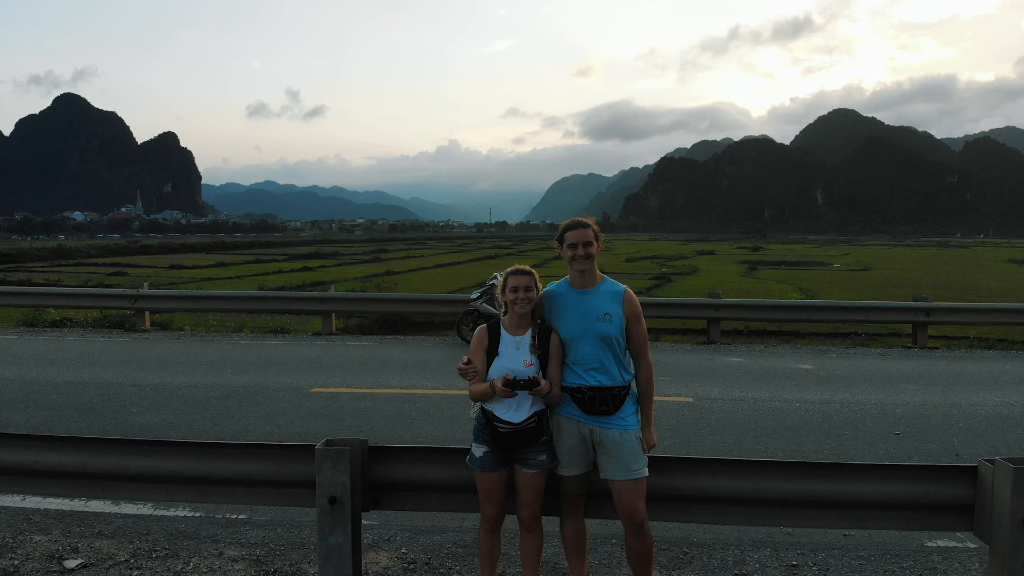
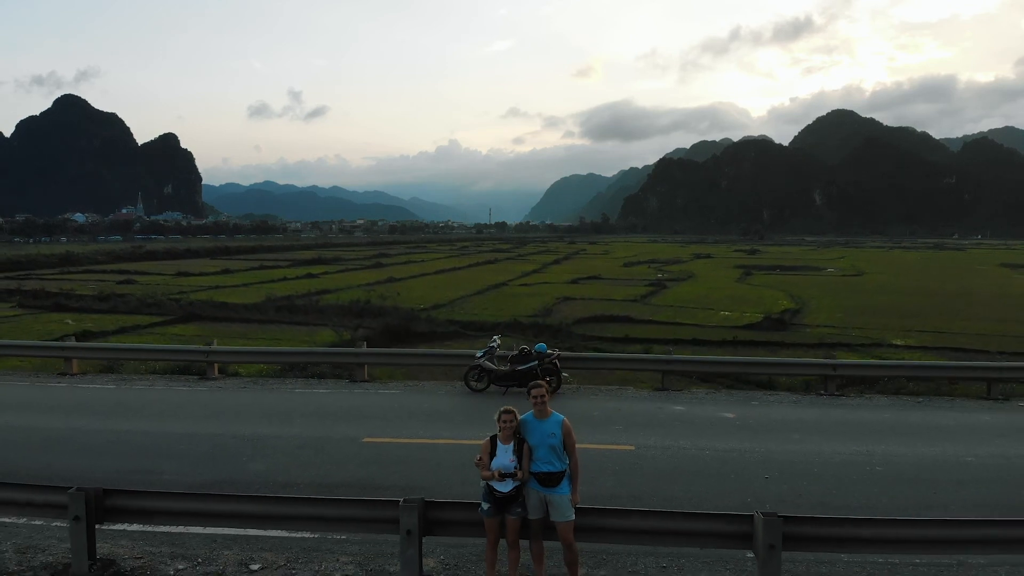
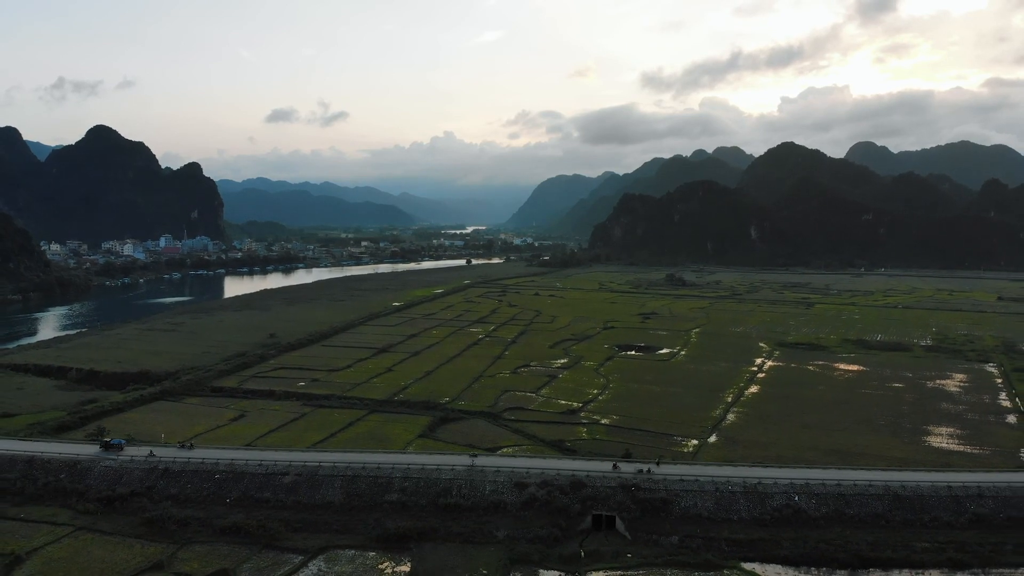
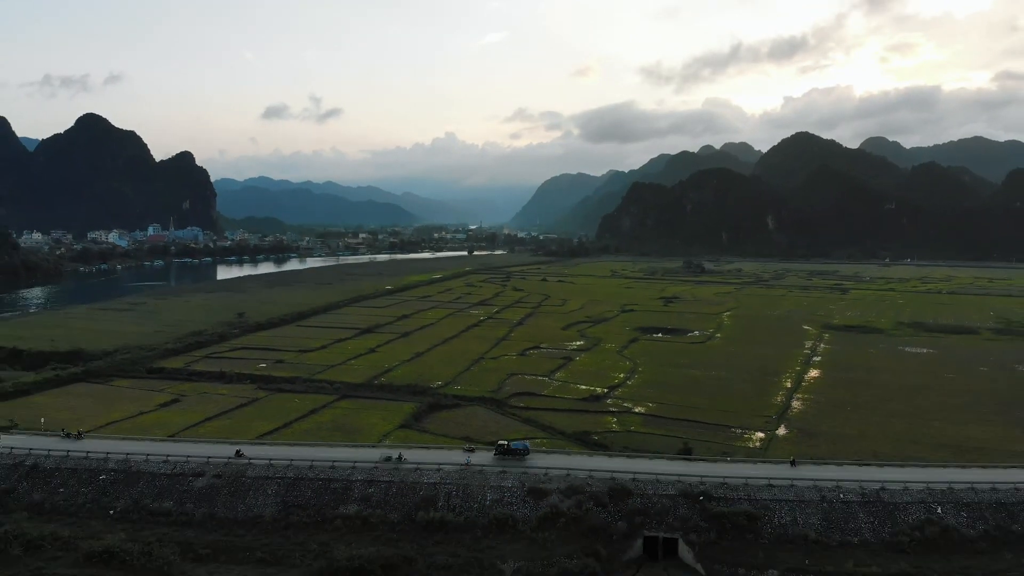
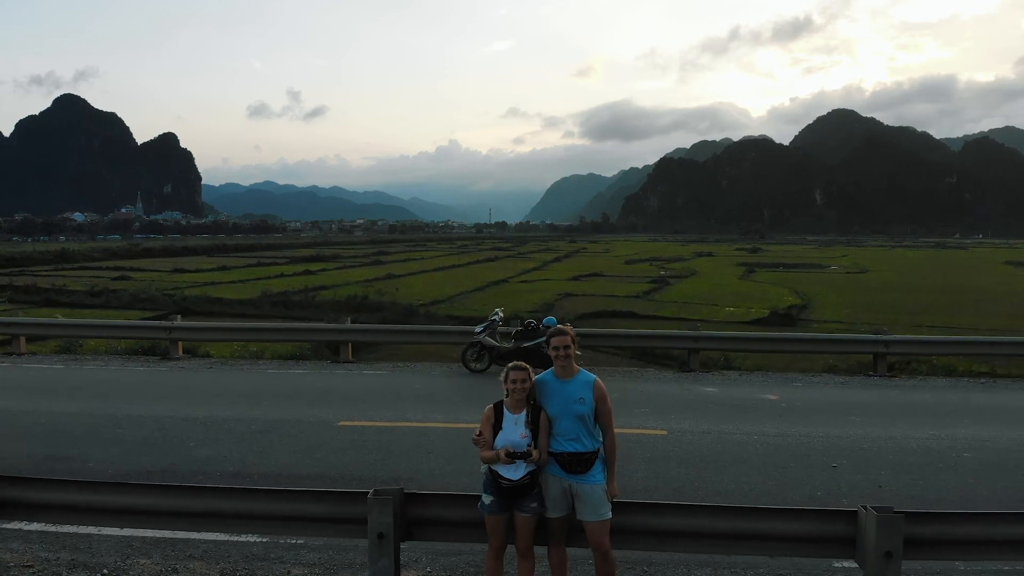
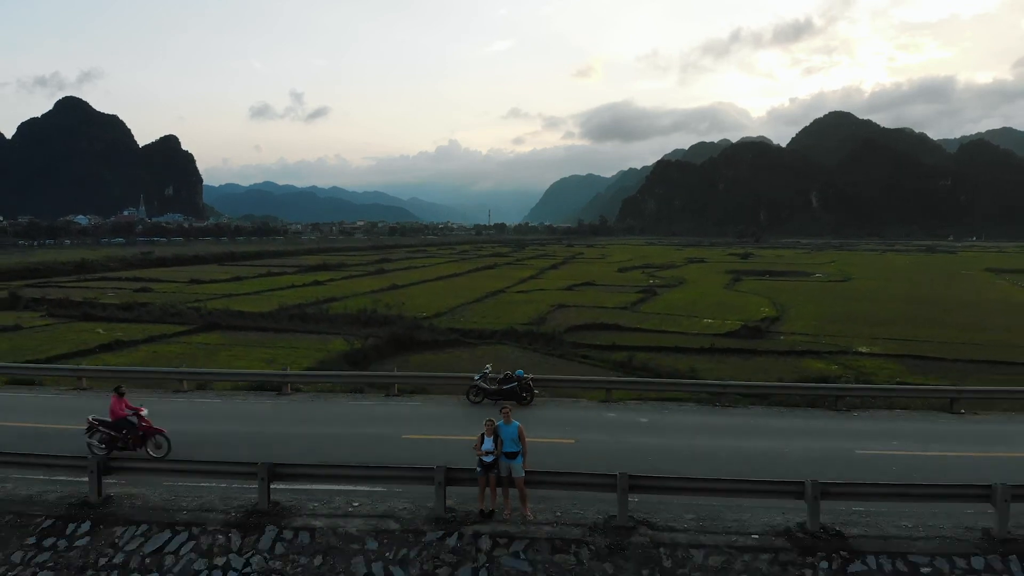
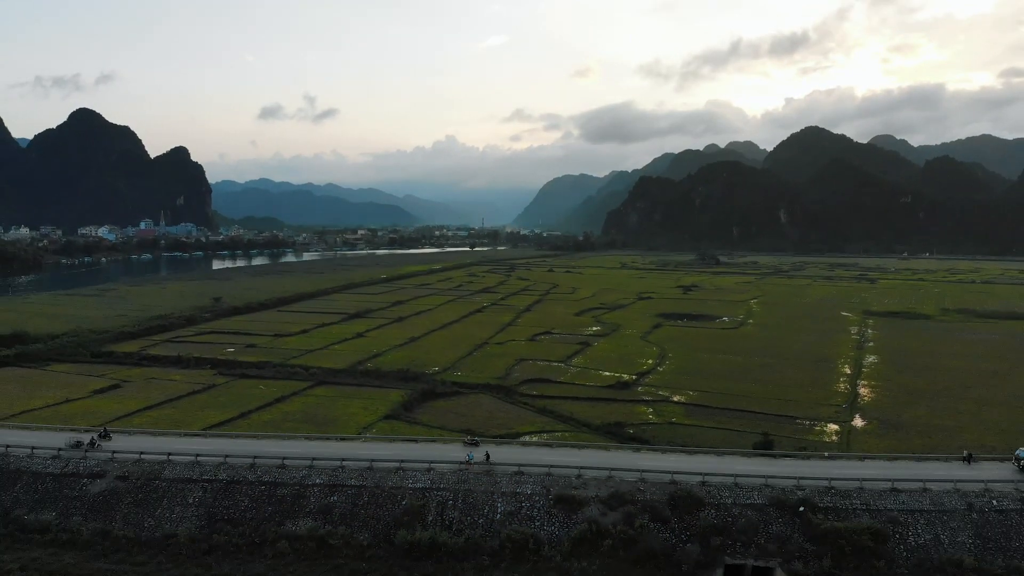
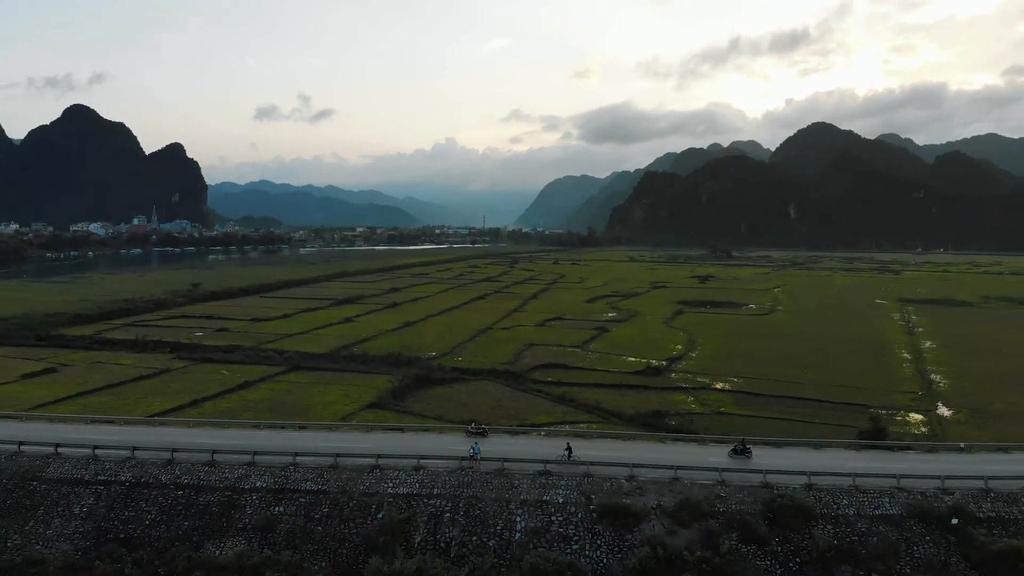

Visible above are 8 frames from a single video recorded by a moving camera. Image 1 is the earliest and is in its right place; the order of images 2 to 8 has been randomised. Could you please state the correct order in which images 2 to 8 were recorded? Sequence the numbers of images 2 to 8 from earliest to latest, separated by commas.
5, 2, 6, 8, 7, 4, 3
